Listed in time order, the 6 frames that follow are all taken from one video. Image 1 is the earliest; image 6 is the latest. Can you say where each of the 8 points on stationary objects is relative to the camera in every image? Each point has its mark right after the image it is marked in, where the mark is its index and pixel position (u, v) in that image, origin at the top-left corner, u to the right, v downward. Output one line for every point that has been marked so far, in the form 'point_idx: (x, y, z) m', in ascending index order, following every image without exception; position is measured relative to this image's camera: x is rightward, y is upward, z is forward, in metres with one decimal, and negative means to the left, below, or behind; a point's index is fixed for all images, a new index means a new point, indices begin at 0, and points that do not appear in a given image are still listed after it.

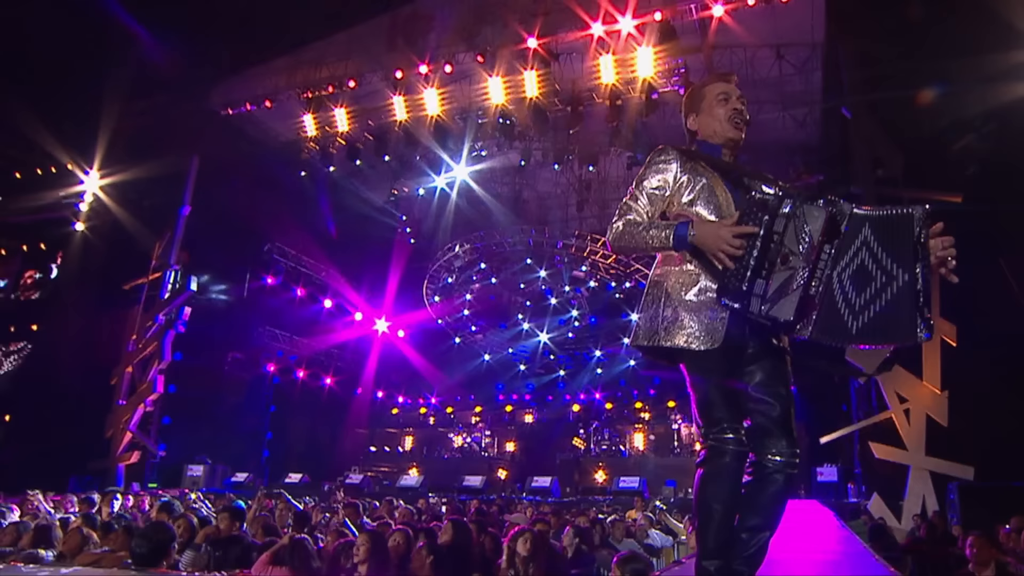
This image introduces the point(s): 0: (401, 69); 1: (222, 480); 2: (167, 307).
0: (-1.7, +3.4, +12.1) m
1: (-5.8, -3.7, +14.8) m
2: (-6.3, -0.3, +13.8) m
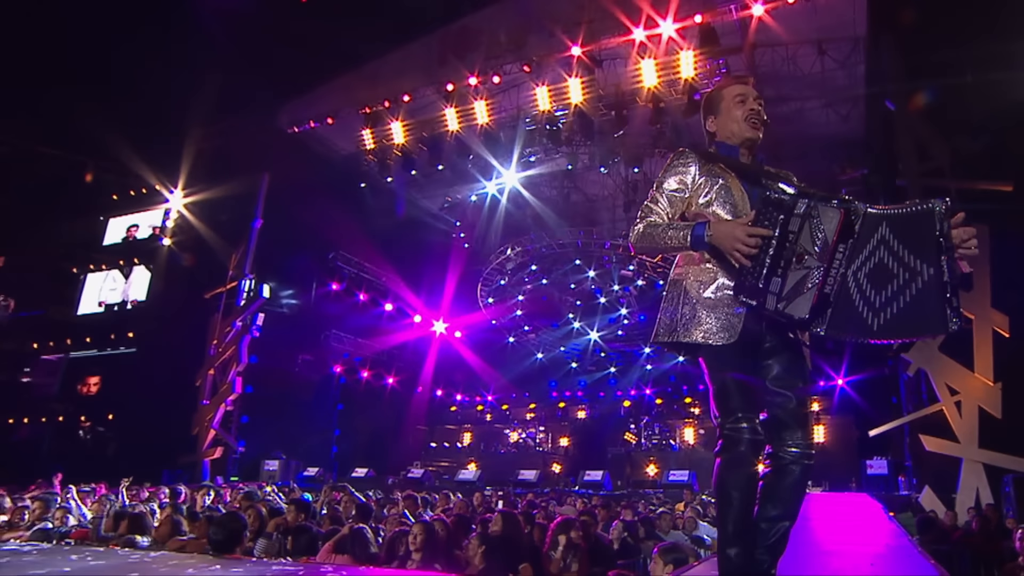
0: (-1.0, +3.4, +12.6) m
1: (-4.6, -3.8, +15.8) m
2: (-5.3, -0.5, +14.9) m
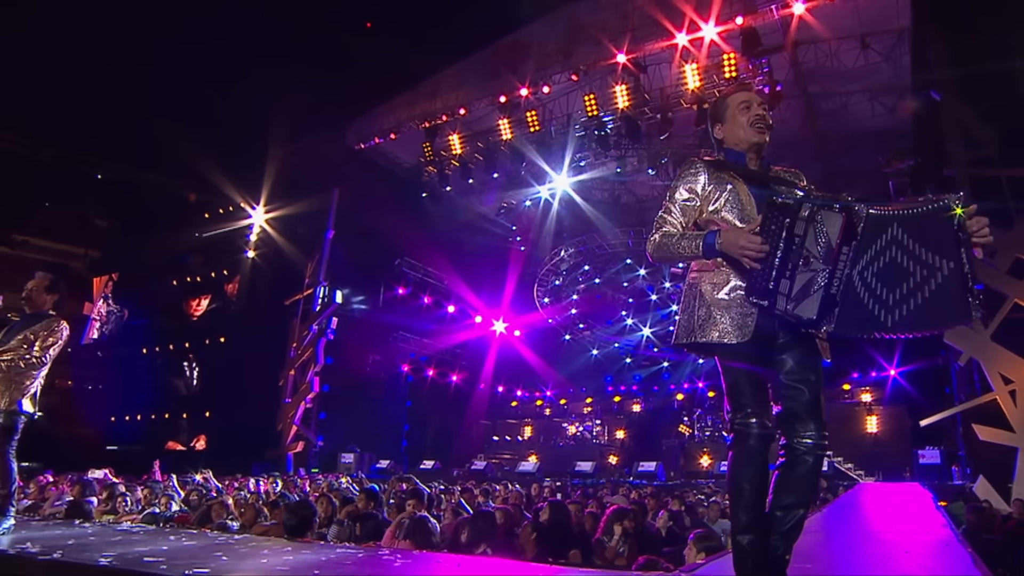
0: (-0.1, +3.3, +13.3) m
1: (-3.2, -3.9, +16.9) m
2: (-4.1, -0.6, +16.0) m
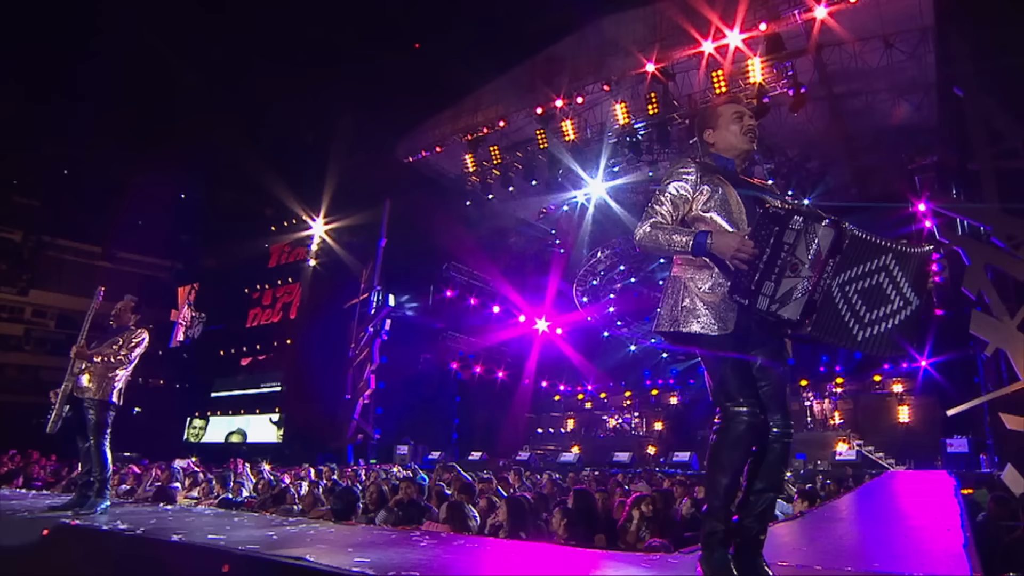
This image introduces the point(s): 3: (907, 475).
0: (+0.5, +3.3, +14.1) m
1: (-2.0, -3.9, +18.0) m
2: (-3.0, -0.7, +17.2) m
3: (+5.8, -2.7, +11.4) m
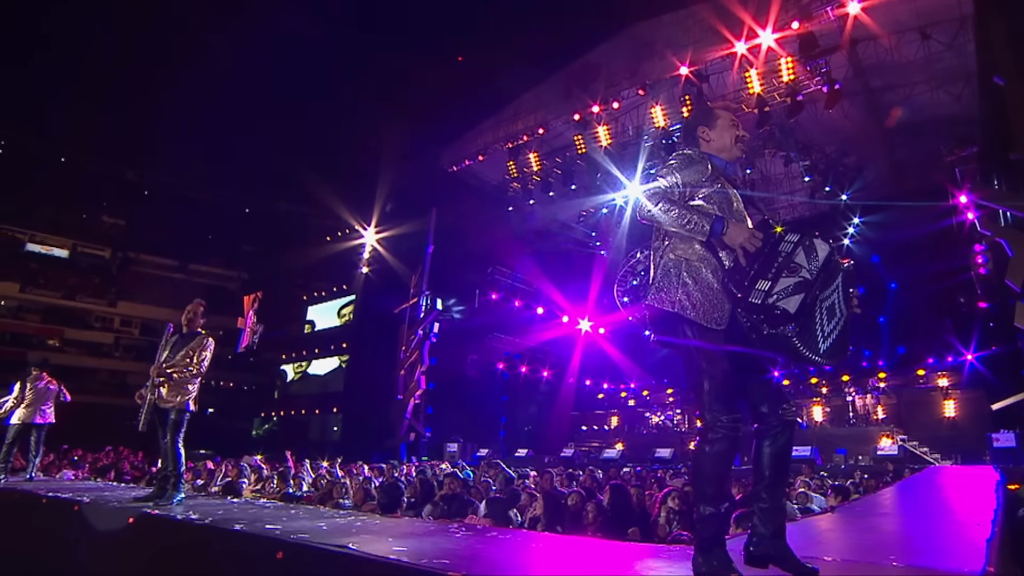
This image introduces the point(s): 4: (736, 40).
0: (+1.2, +3.3, +14.4) m
1: (-0.8, -4.0, +18.6) m
2: (-2.0, -0.8, +17.8) m
3: (+6.4, -2.7, +11.3) m
4: (+3.6, +4.0, +12.4) m
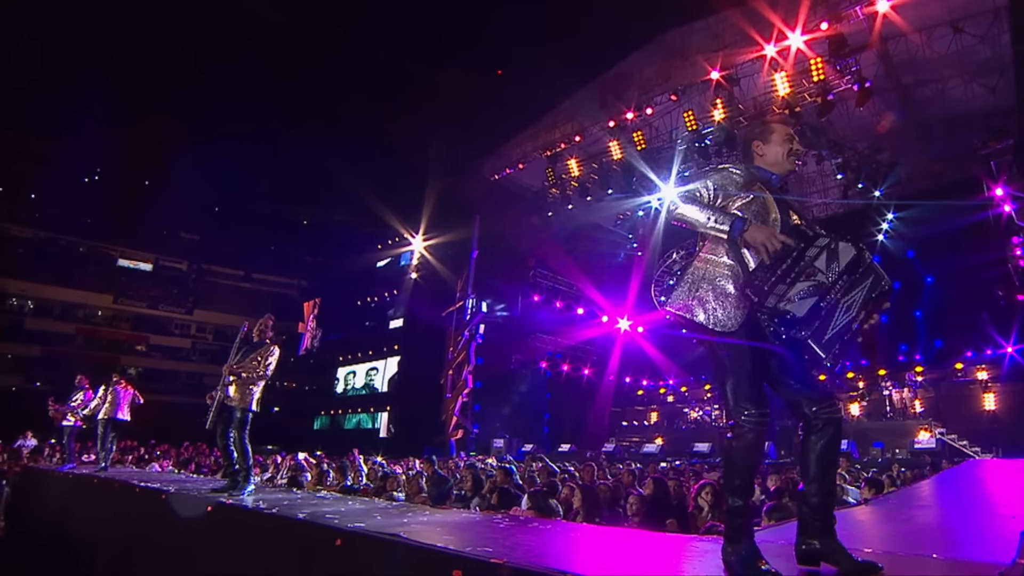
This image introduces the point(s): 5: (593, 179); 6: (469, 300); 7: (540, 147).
0: (+2.0, +3.3, +14.9) m
1: (+0.4, -4.0, +19.2) m
2: (-0.9, -0.8, +18.5) m
3: (+7.0, -2.6, +11.4) m
4: (+4.1, +4.0, +12.7) m
5: (+1.9, +2.4, +16.7) m
6: (-1.0, -0.3, +18.7) m
7: (+0.6, +3.0, +16.2) m
